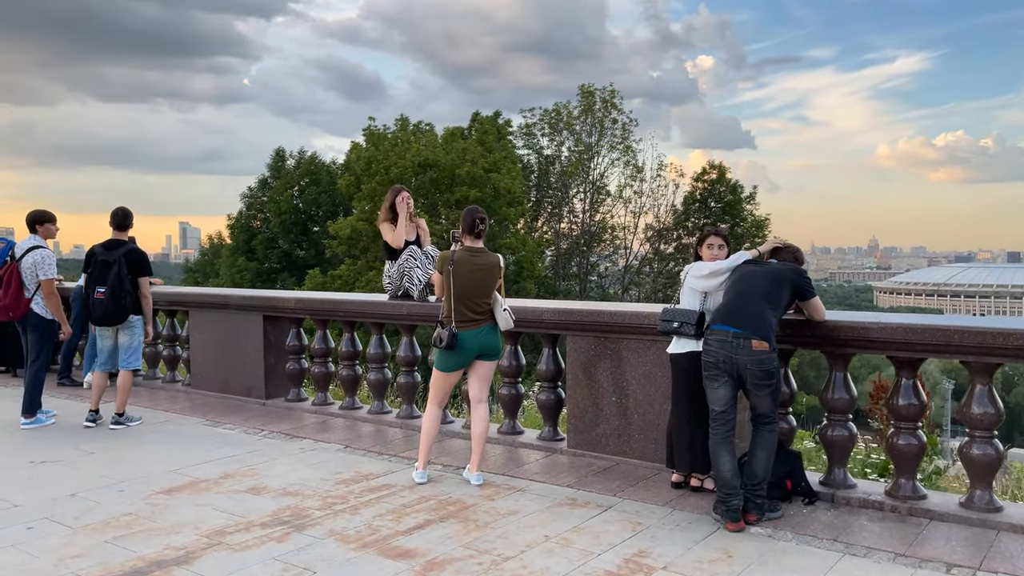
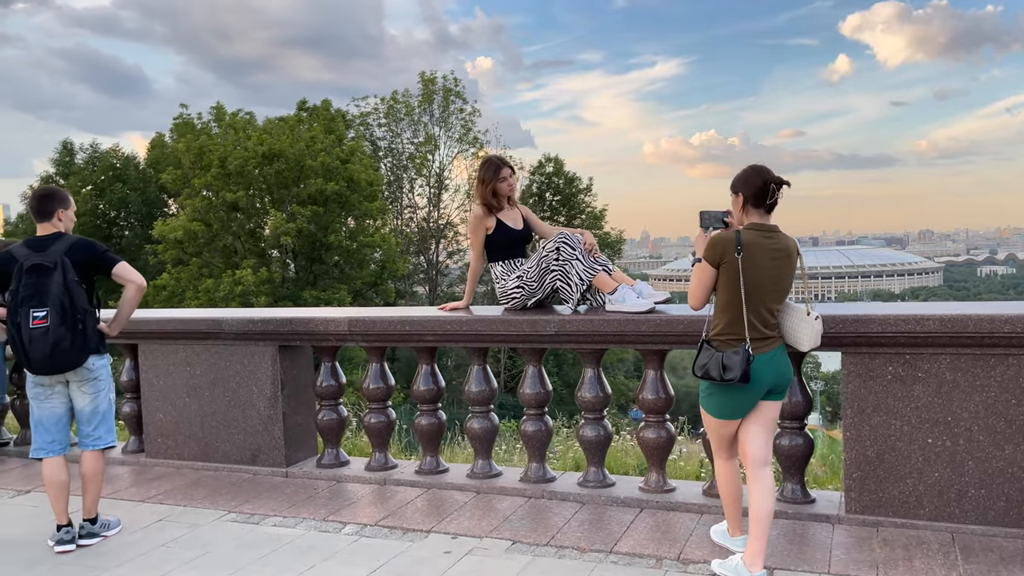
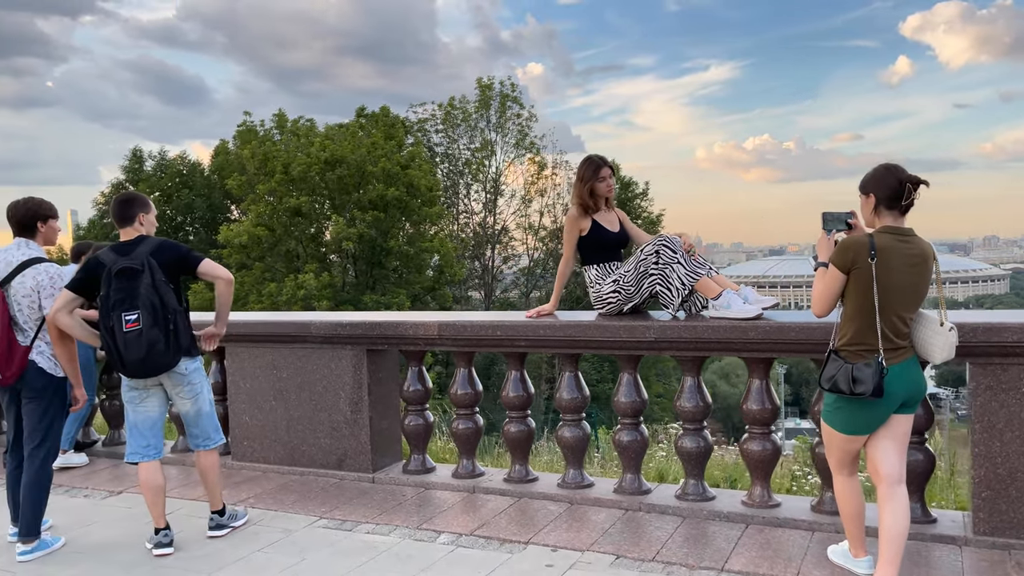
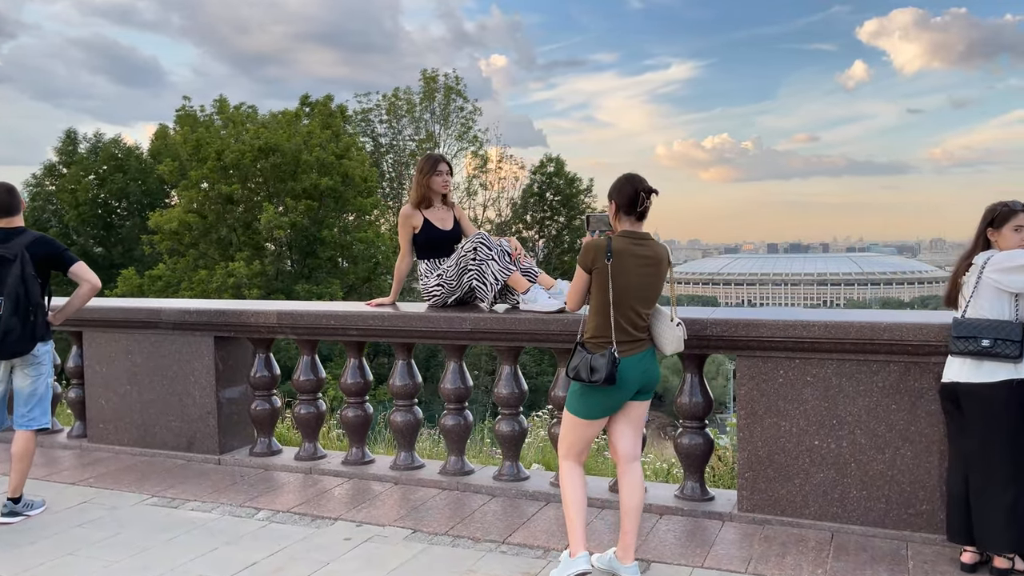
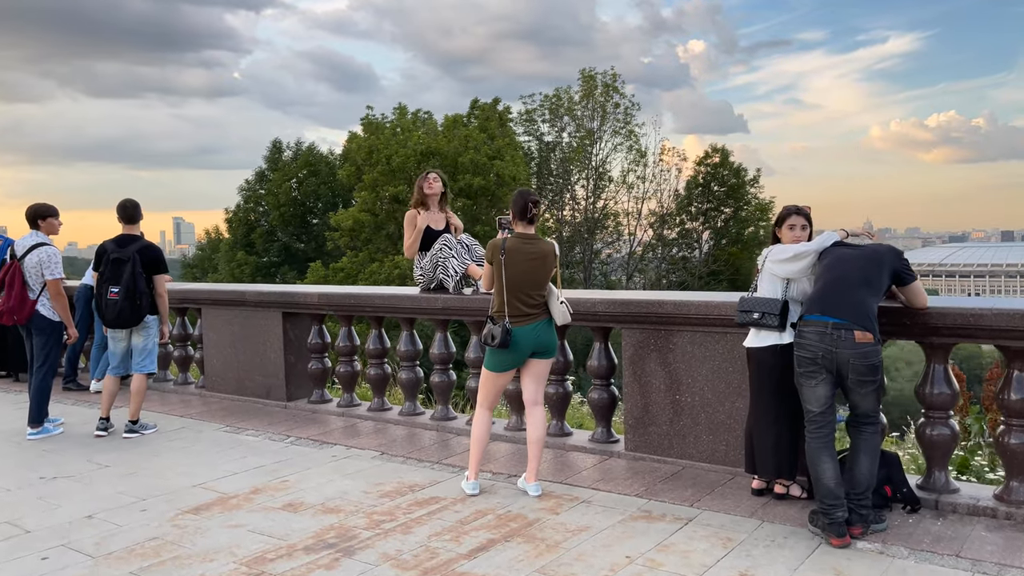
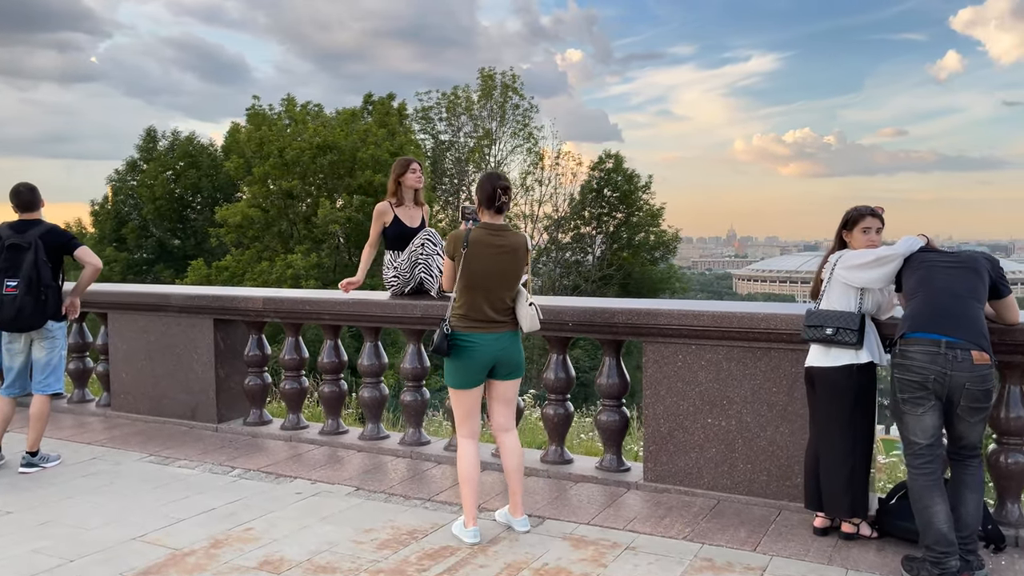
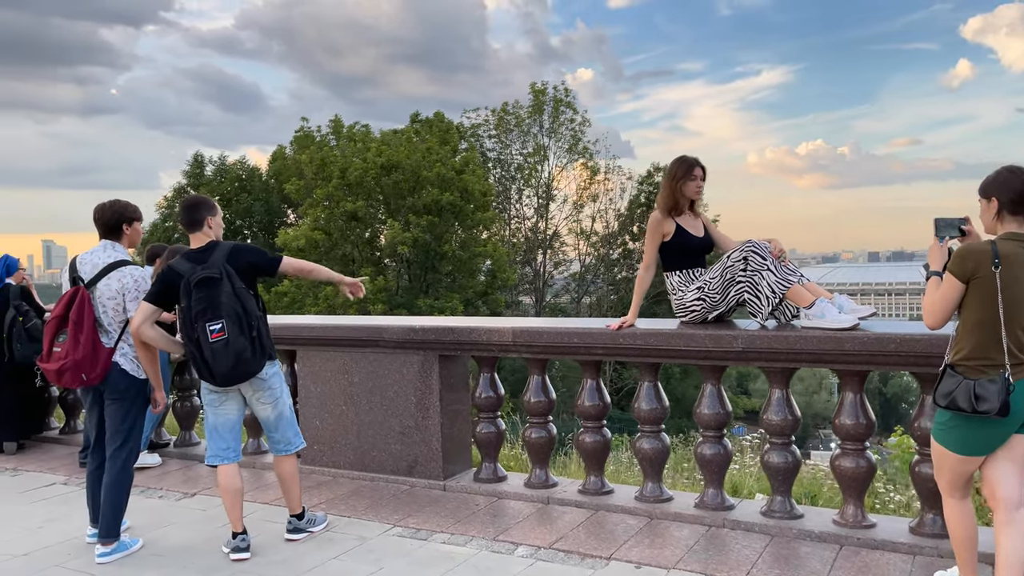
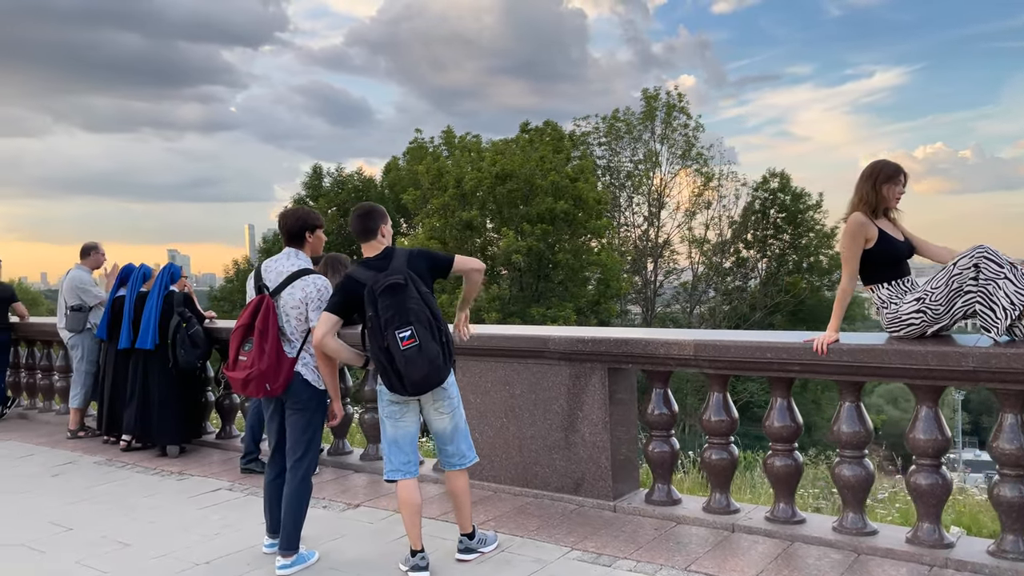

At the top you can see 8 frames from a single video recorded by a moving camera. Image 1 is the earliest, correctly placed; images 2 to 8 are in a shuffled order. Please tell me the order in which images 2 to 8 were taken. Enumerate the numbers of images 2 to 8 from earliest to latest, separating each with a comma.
5, 6, 4, 2, 3, 7, 8
